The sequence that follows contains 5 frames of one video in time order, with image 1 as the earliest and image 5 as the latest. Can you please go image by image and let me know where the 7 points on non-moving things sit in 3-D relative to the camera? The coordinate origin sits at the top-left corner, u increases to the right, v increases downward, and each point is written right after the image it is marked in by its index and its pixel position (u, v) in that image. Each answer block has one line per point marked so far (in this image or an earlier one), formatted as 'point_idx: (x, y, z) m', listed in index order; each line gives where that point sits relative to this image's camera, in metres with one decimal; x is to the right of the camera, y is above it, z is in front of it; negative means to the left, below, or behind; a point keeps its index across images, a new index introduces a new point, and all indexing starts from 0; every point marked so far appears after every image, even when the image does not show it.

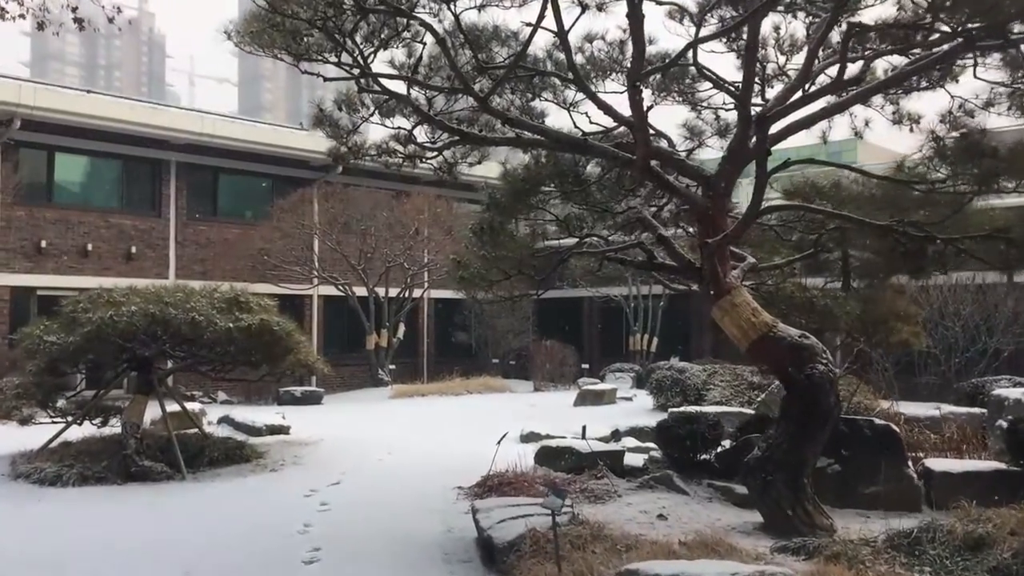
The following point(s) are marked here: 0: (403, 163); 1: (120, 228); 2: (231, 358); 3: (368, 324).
0: (-0.8, +0.9, +6.3) m
1: (-7.0, +1.1, +16.1) m
2: (-2.5, -0.6, +8.1) m
3: (-2.9, -0.7, +18.2) m
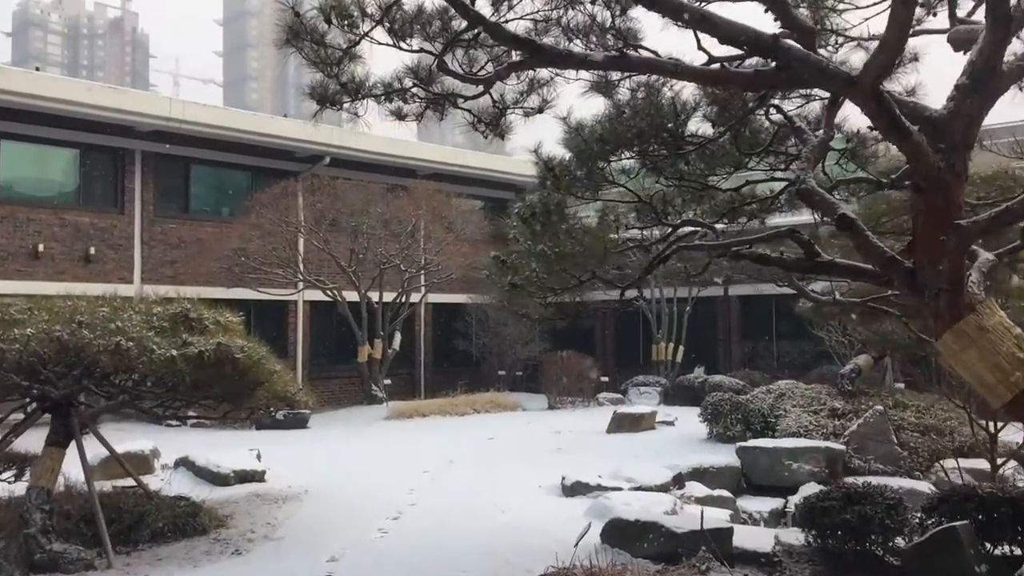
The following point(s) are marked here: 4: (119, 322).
0: (-0.4, +0.8, +4.2) m
1: (-6.8, +0.9, +13.9) m
2: (-2.2, -0.7, +5.9) m
3: (-2.7, -0.8, +16.0) m
4: (-2.4, -0.2, +5.4) m
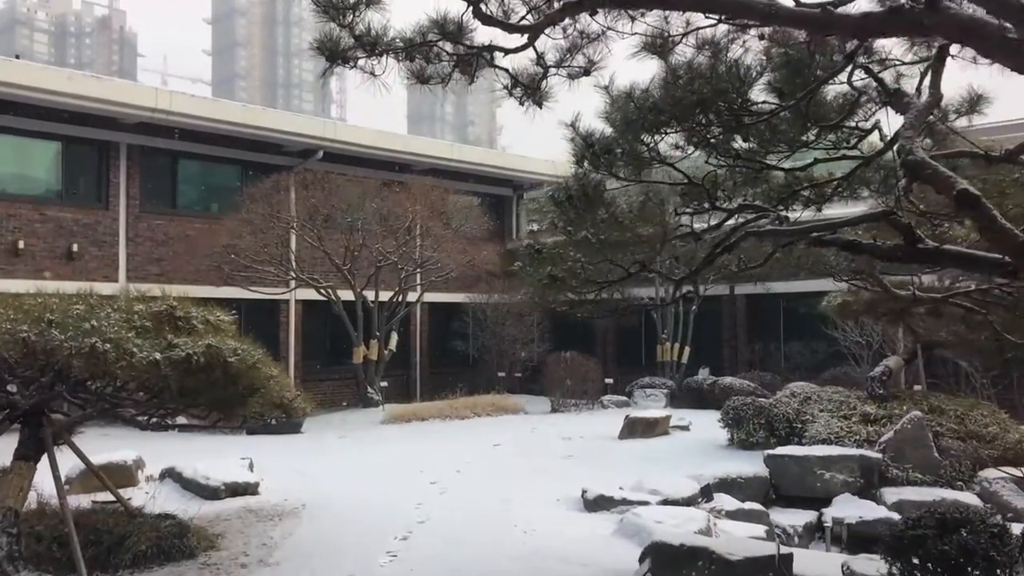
0: (-0.2, +0.8, +3.6) m
1: (-6.7, +1.0, +13.2) m
2: (-2.0, -0.7, +5.3) m
3: (-2.7, -0.8, +15.4) m
4: (-2.2, -0.2, +4.8) m
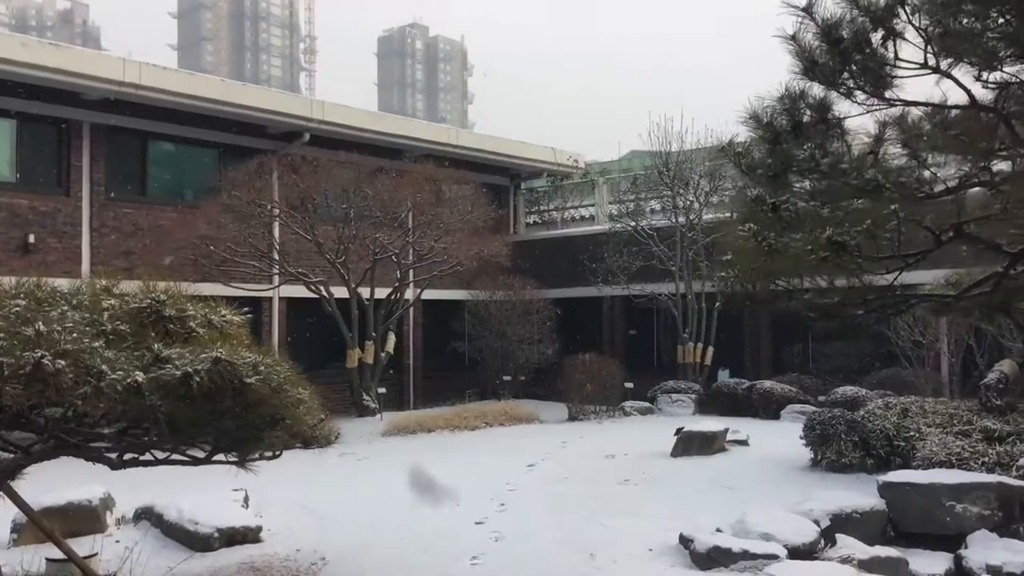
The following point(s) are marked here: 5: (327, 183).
0: (+0.4, +0.9, +2.1) m
1: (-6.4, +1.0, +11.4) m
2: (-1.5, -0.6, +3.7) m
3: (-2.5, -0.7, +13.8) m
4: (-1.7, -0.1, +3.2) m
5: (-2.7, +1.5, +13.3) m
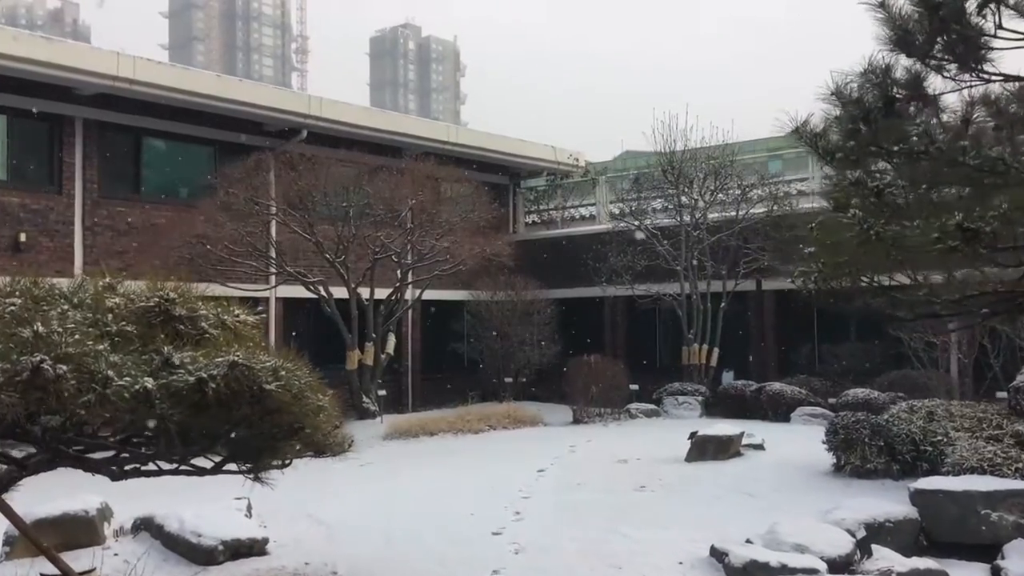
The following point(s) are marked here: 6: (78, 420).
0: (+0.5, +0.9, +1.8) m
1: (-6.3, +1.0, +11.1) m
2: (-1.3, -0.6, +3.4) m
3: (-2.4, -0.7, +13.5) m
4: (-1.5, -0.1, +2.9) m
5: (-2.7, +1.5, +13.0) m
6: (-1.5, -0.4, +3.0) m
